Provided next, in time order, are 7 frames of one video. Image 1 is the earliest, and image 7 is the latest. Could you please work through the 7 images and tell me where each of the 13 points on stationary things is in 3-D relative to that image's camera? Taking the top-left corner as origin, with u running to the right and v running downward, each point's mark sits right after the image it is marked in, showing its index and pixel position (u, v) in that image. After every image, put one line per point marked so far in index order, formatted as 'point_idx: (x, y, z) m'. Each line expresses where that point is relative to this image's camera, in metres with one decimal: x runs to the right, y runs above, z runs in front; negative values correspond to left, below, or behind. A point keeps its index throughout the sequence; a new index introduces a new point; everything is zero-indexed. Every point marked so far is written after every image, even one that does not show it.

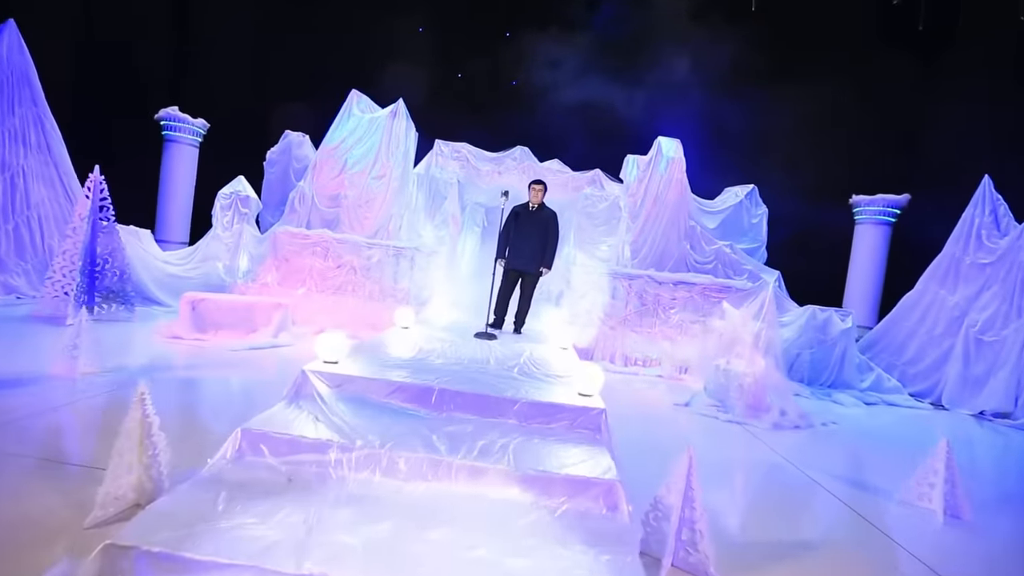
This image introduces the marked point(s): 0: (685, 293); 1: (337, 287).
0: (+2.6, -0.1, +7.1) m
1: (-2.8, 0.0, +7.4) m
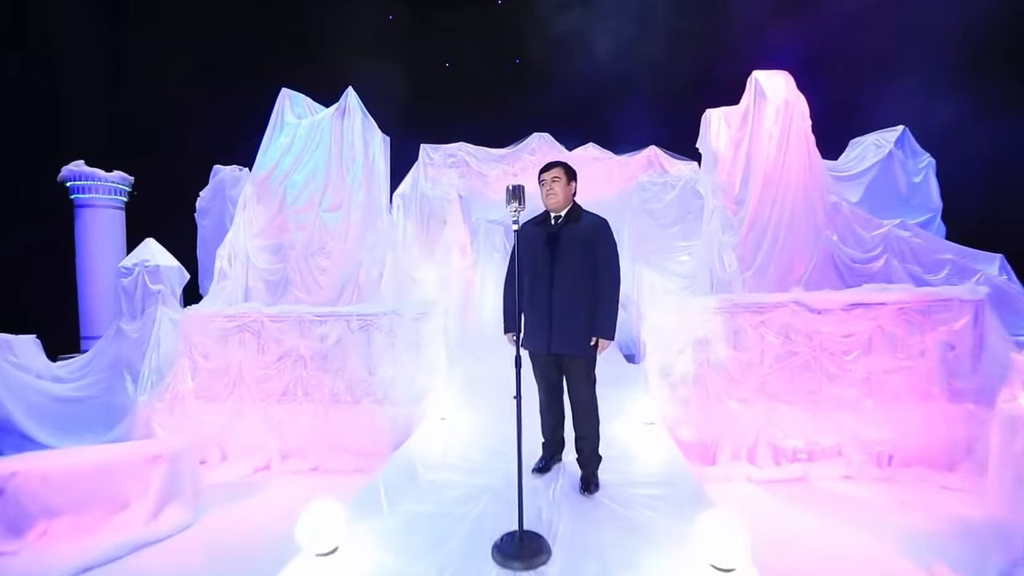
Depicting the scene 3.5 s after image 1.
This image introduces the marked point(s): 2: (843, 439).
0: (+3.0, -0.3, +4.0) m
1: (-2.3, -1.0, +4.7) m
2: (+2.8, -1.3, +4.0) m
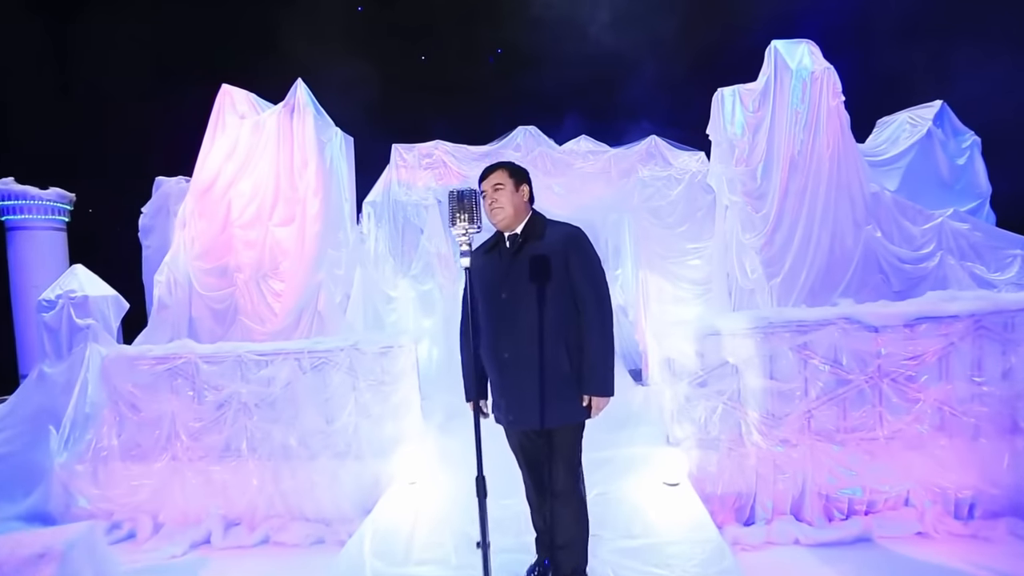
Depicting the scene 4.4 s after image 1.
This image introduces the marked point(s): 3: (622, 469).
0: (+2.9, -0.4, +3.2) m
1: (-2.4, -1.3, +3.9) m
2: (+2.7, -1.3, +3.2) m
3: (+0.8, -1.3, +3.3) m
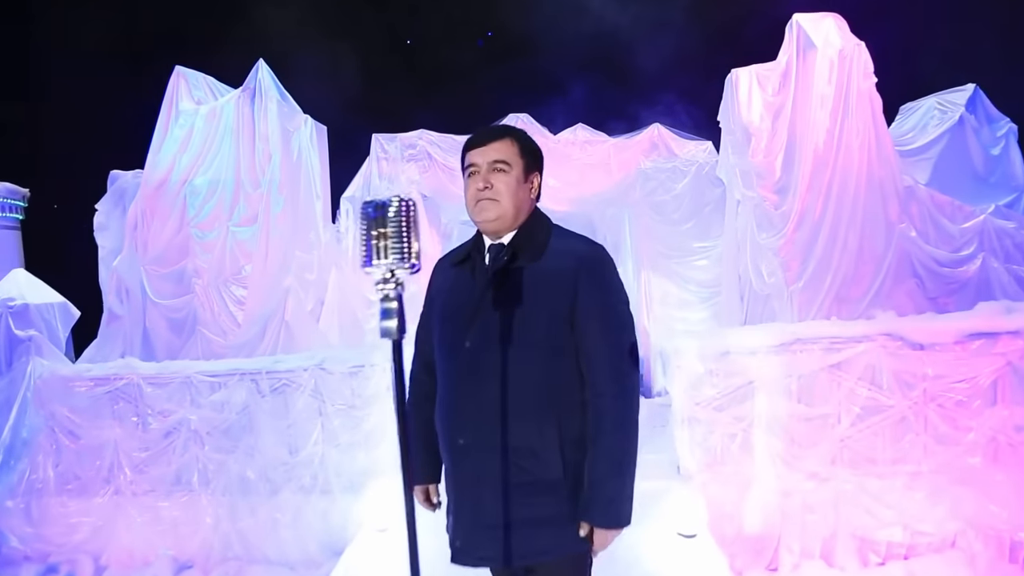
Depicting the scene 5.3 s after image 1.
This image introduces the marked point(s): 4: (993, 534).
0: (+2.8, -0.5, +2.8) m
1: (-2.5, -1.4, +3.4) m
2: (+2.7, -1.4, +2.8) m
3: (+0.7, -1.4, +2.9) m
4: (+2.8, -1.4, +2.8) m
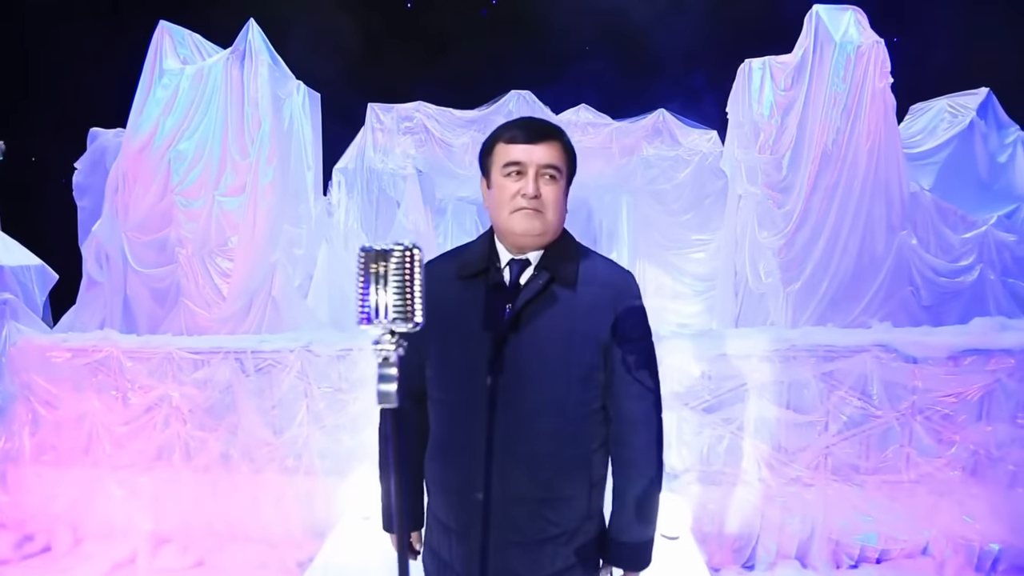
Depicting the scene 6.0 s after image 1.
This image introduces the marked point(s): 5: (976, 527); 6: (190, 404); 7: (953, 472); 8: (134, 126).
0: (+2.8, -0.5, +2.8) m
1: (-2.6, -1.2, +3.4) m
2: (+2.6, -1.5, +2.9) m
3: (+0.6, -1.3, +2.9) m
4: (+2.7, -1.5, +2.8) m
5: (+2.8, -1.5, +2.8) m
6: (-2.3, -0.8, +3.3) m
7: (+2.7, -1.1, +2.9) m
8: (-3.3, +1.4, +4.2) m
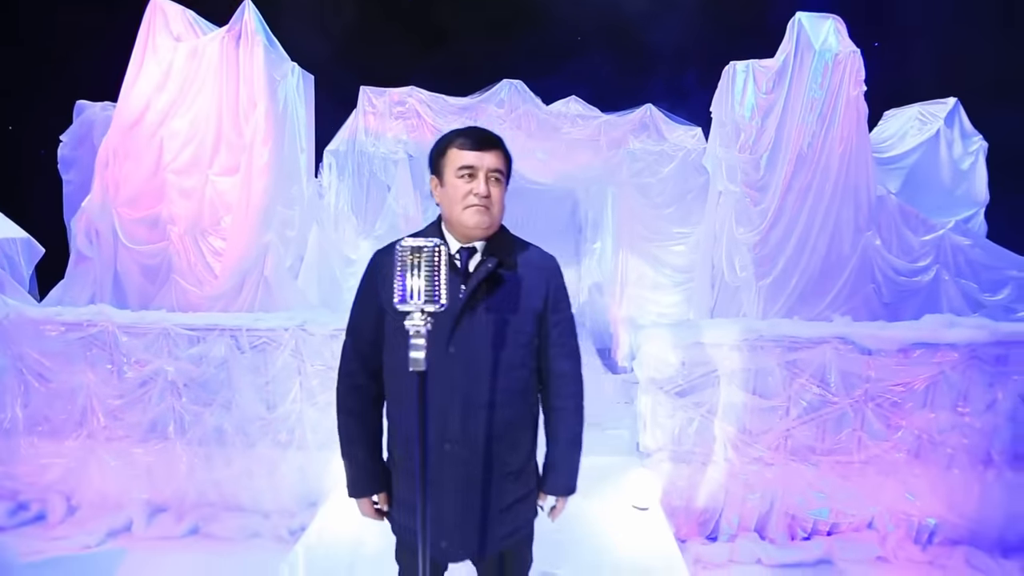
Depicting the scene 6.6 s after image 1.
0: (+2.7, -0.5, +3.0) m
1: (-2.7, -1.0, +3.5) m
2: (+2.4, -1.5, +3.2) m
3: (+0.5, -1.3, +3.1) m
4: (+2.6, -1.5, +3.1) m
5: (+2.7, -1.5, +3.1) m
6: (-2.4, -0.6, +3.4) m
7: (+2.6, -1.1, +3.1) m
8: (-3.4, +1.6, +4.1) m
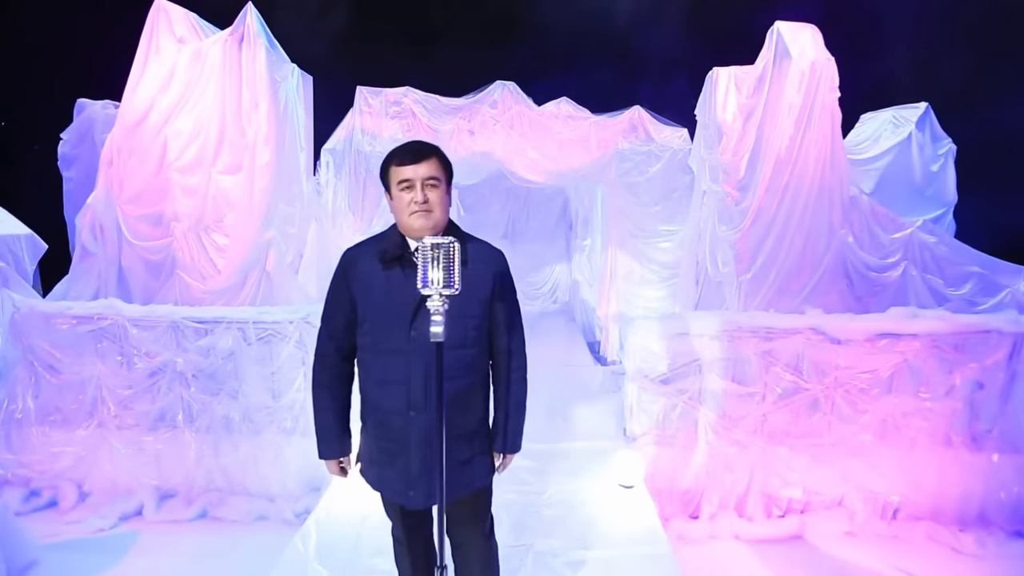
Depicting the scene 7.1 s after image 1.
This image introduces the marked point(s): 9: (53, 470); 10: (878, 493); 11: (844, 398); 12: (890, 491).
0: (+2.7, -0.5, +3.3) m
1: (-2.7, -1.0, +3.6) m
2: (+2.4, -1.4, +3.4) m
3: (+0.5, -1.2, +3.3) m
4: (+2.6, -1.5, +3.4) m
5: (+2.7, -1.4, +3.4) m
6: (-2.4, -0.6, +3.6) m
7: (+2.5, -1.1, +3.4) m
8: (-3.5, +1.7, +4.3) m
9: (-3.5, -1.4, +3.6) m
10: (+2.6, -1.5, +3.4) m
11: (+2.4, -0.8, +3.3) m
12: (+2.7, -1.5, +3.4) m
